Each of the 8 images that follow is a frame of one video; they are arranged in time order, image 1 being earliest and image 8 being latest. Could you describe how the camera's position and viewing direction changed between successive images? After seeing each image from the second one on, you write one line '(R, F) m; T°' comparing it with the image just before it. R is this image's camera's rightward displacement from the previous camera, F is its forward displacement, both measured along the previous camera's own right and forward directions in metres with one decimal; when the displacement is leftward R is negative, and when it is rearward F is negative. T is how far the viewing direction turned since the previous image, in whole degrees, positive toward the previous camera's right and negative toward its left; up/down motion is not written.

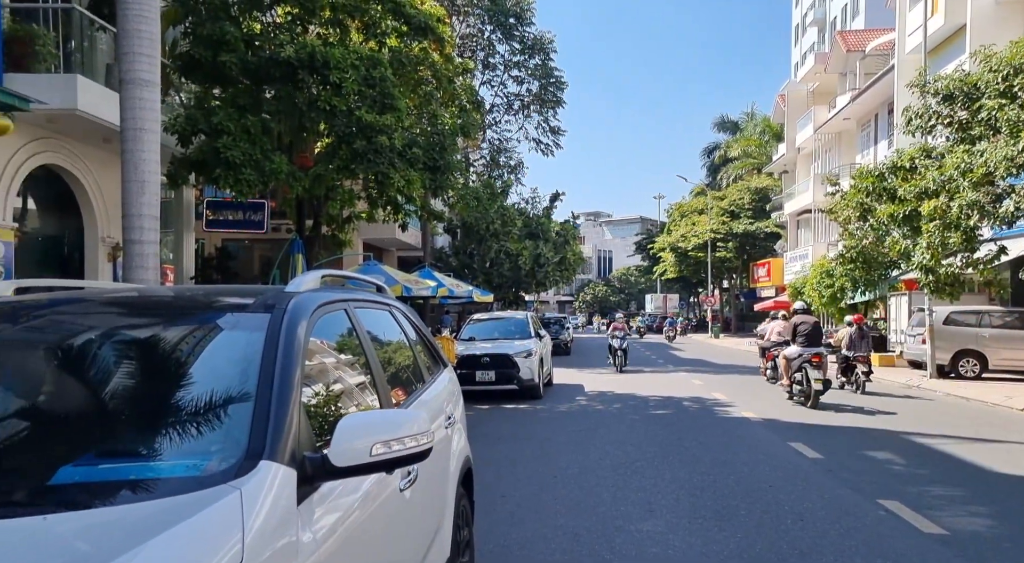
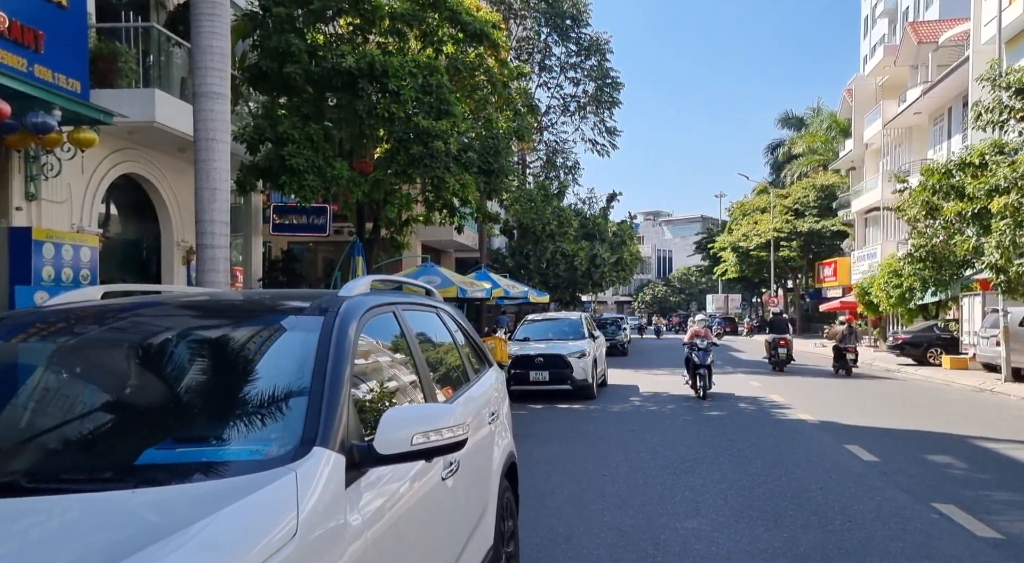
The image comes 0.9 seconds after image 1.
(+0.1, -0.2) m; -4°
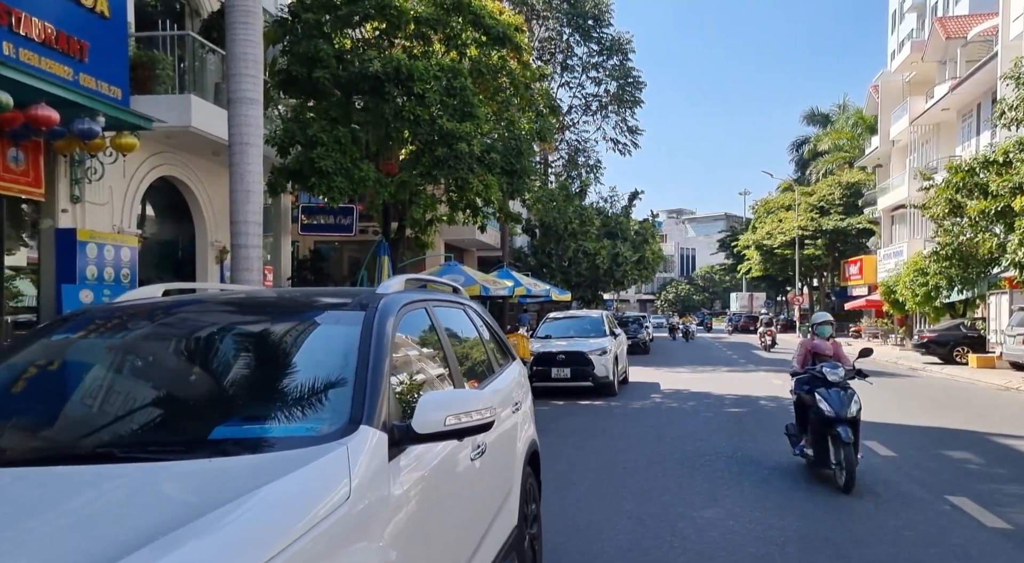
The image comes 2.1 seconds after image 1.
(0.0, -0.3) m; -2°
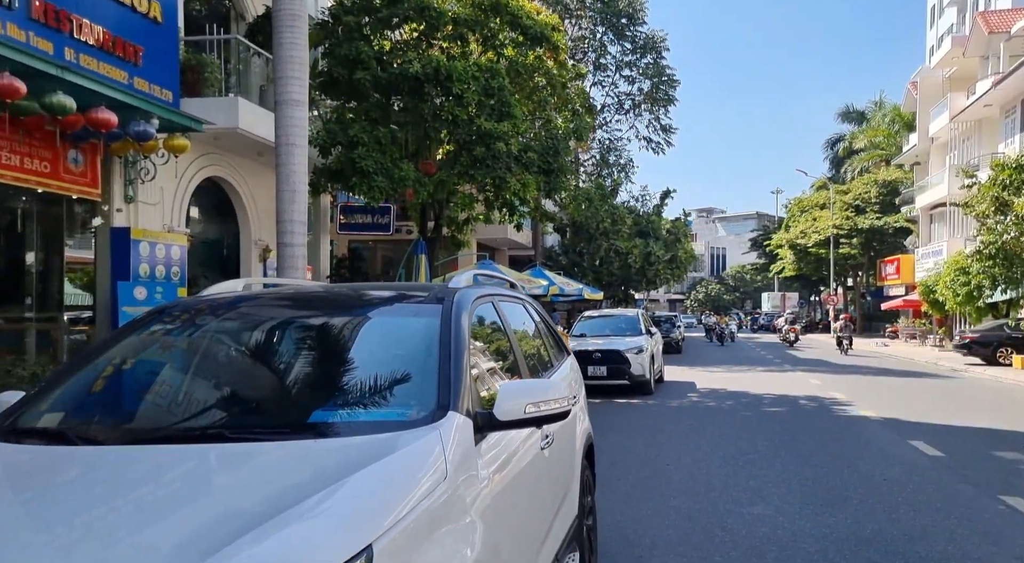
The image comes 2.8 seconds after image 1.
(-0.2, -0.1) m; -2°
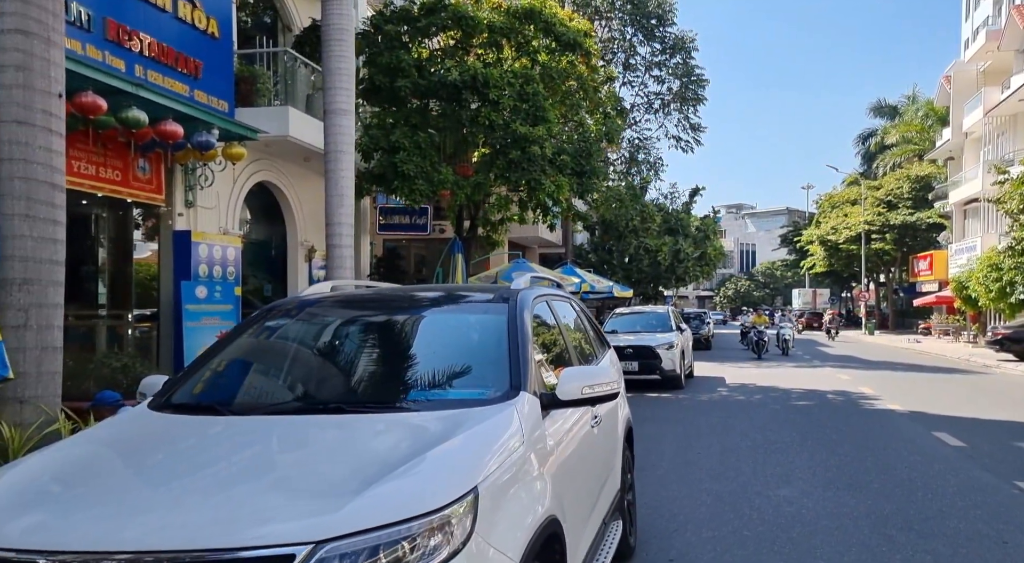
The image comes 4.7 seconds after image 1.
(-0.1, -0.5) m; -2°
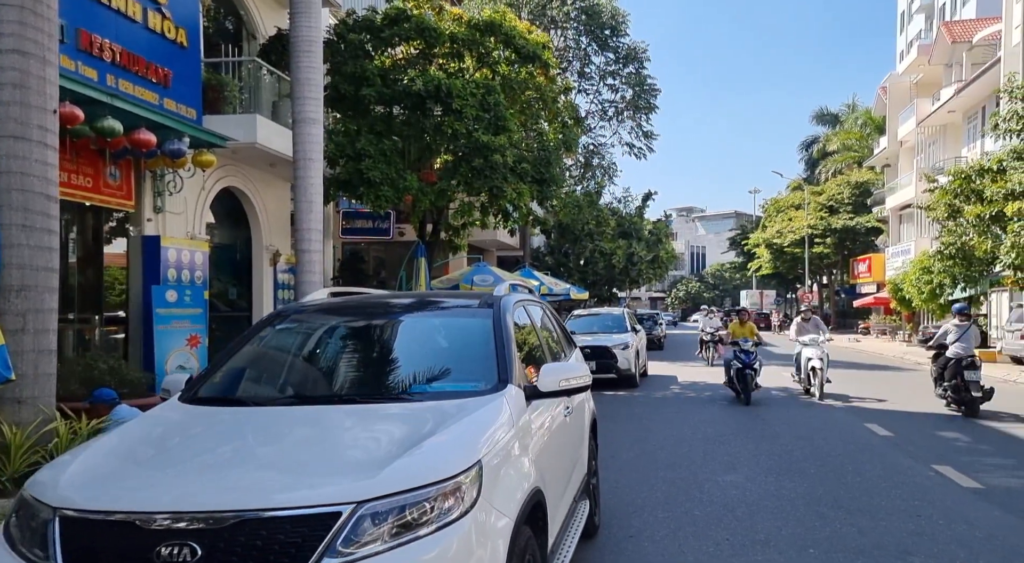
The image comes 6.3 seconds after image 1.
(-0.2, -0.5) m; +4°
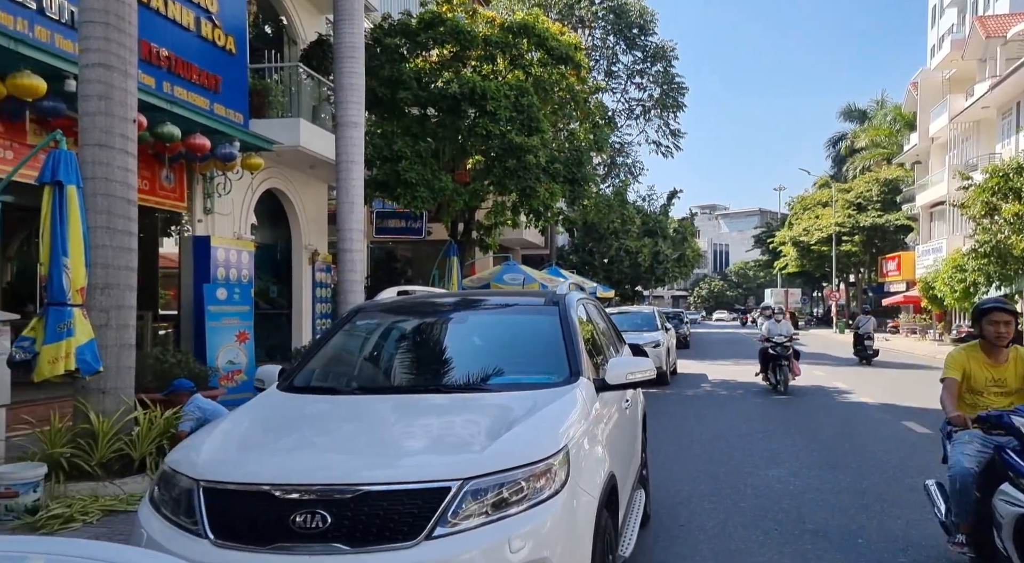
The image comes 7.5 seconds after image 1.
(-0.2, -0.3) m; -2°
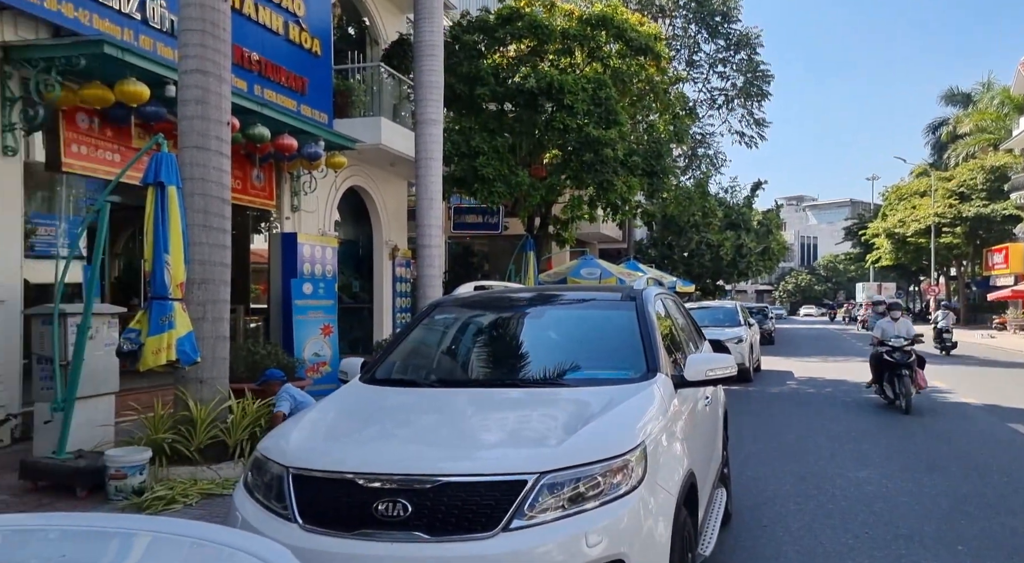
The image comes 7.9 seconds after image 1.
(0.0, 0.0) m; -6°
